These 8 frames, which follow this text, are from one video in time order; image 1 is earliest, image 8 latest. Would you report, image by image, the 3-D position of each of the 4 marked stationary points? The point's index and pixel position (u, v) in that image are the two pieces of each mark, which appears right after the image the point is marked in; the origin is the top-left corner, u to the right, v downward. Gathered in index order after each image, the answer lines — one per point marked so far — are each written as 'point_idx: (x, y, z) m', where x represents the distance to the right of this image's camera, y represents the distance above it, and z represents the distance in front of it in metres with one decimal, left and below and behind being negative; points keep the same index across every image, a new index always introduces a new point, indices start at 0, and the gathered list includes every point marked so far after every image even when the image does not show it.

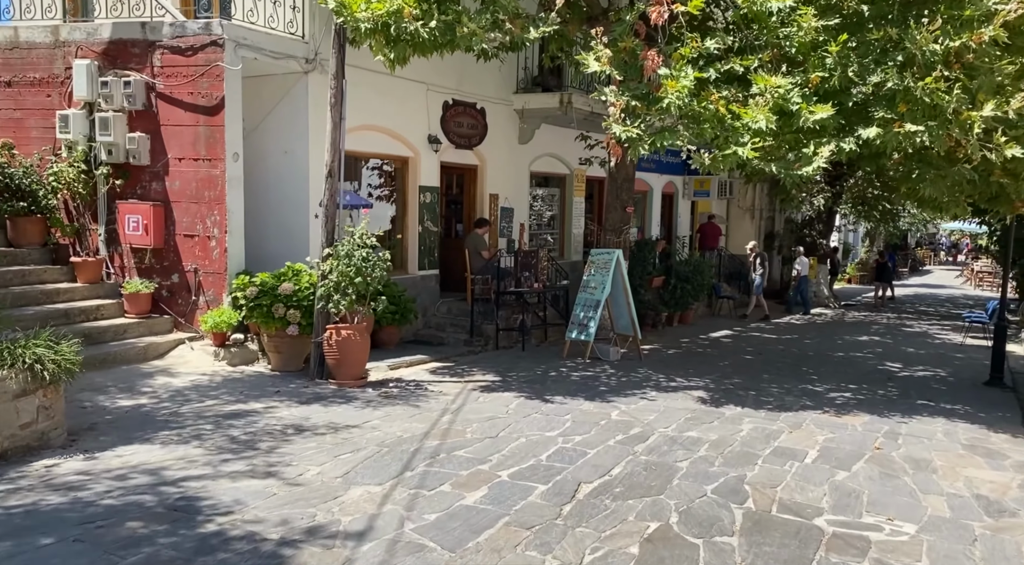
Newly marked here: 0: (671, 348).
0: (+2.5, -1.1, +12.6) m
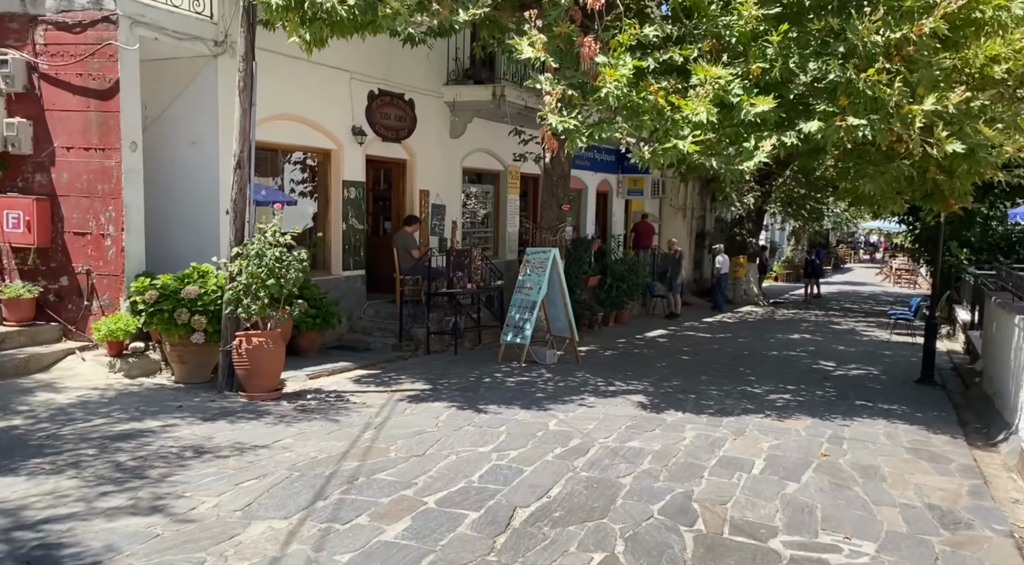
0: (+1.5, -1.0, +12.3) m
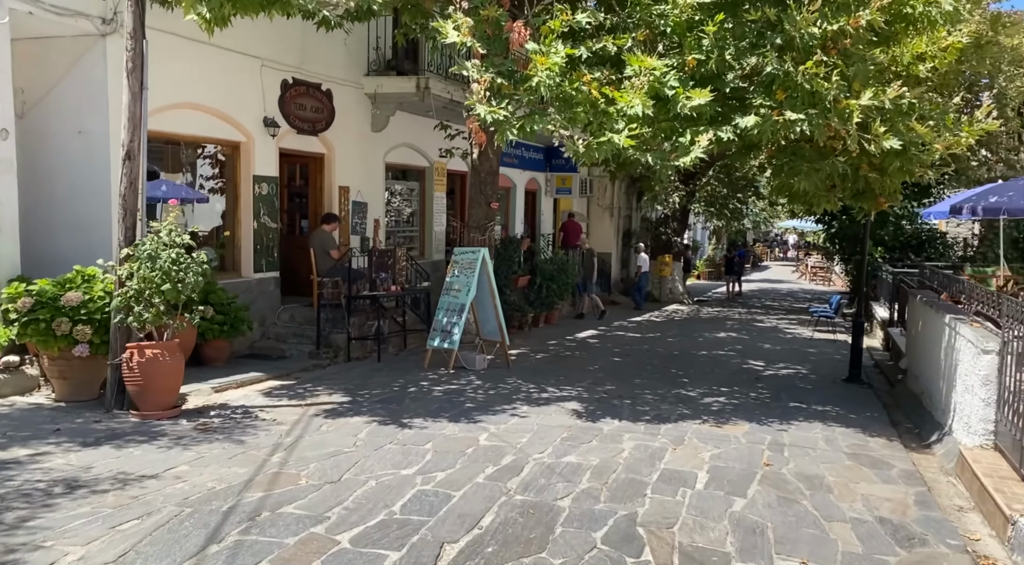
0: (+0.4, -1.1, +11.9) m
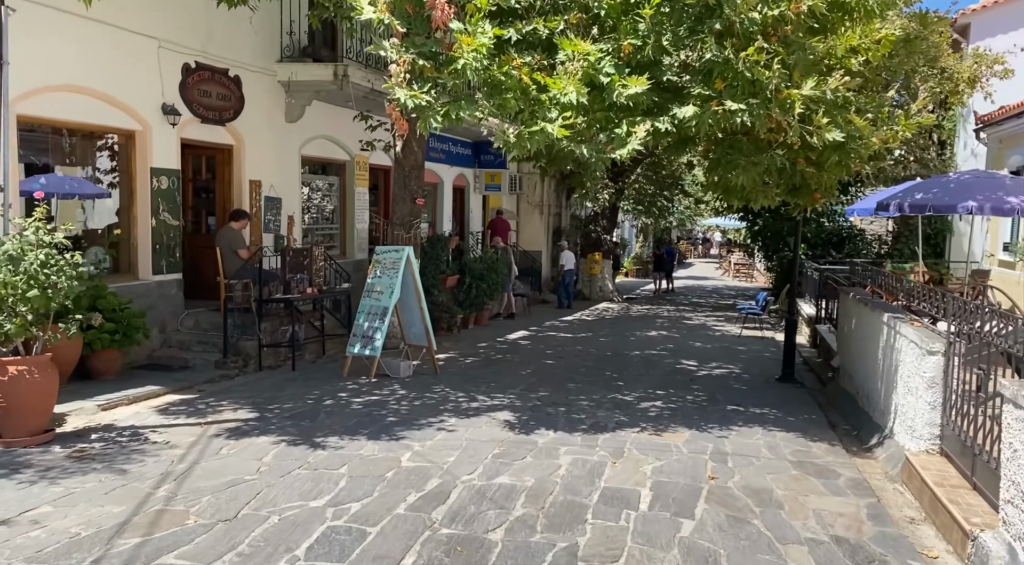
0: (-0.7, -1.1, +11.4) m
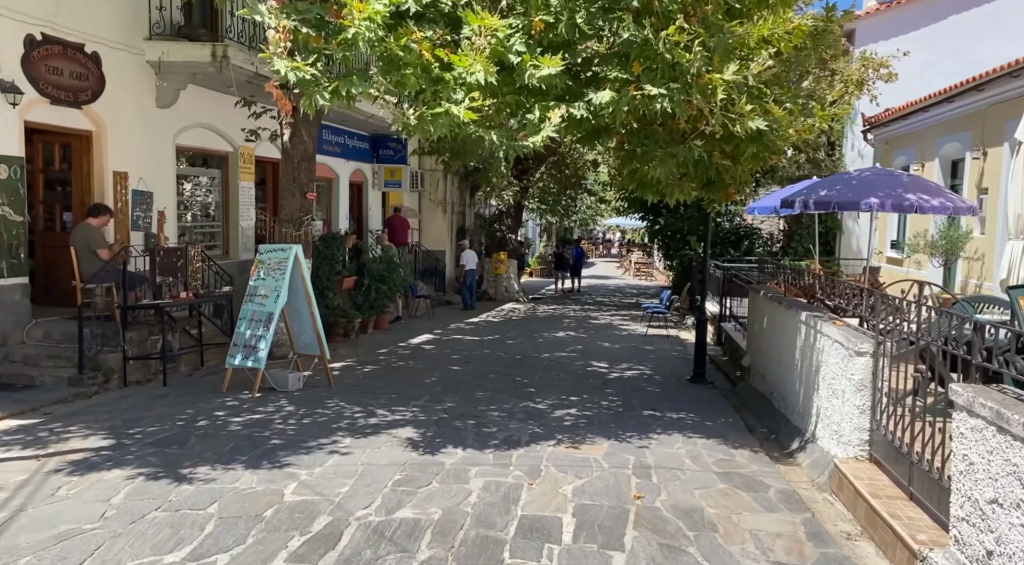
0: (-2.0, -1.1, +10.6) m
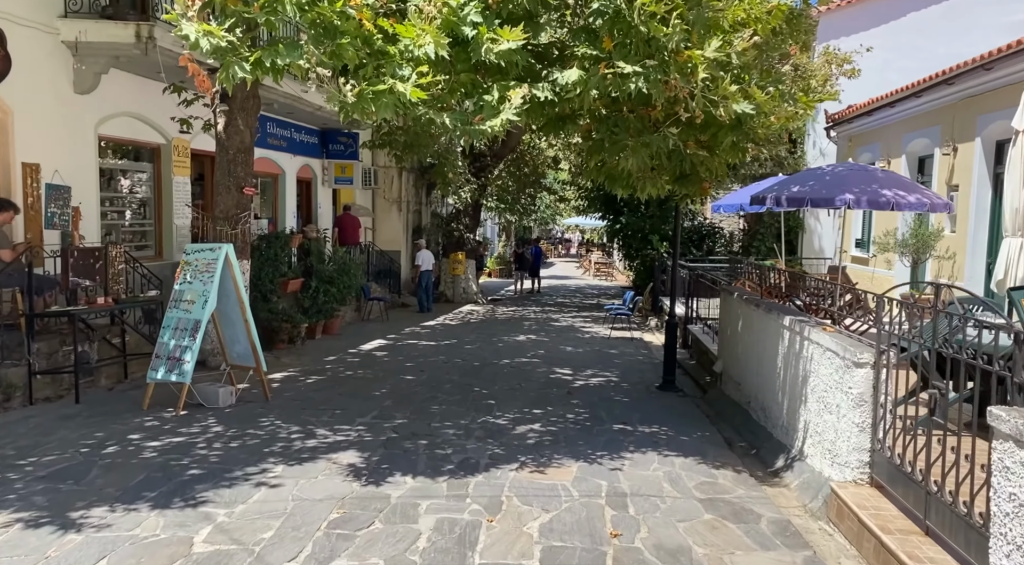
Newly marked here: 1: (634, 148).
0: (-2.5, -1.1, +9.7) m
1: (+1.0, +1.1, +6.2) m
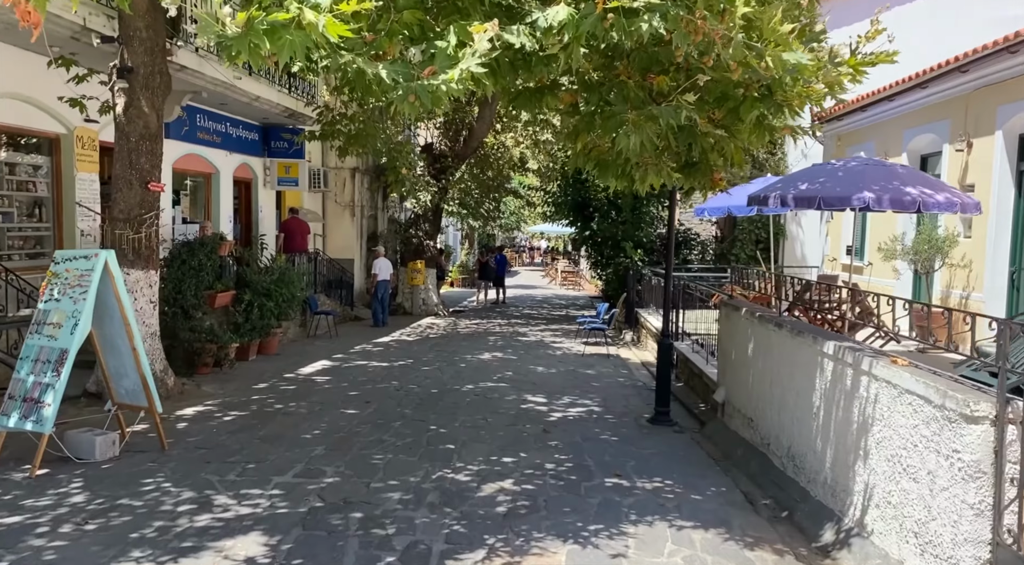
0: (-2.8, -1.3, +8.1) m
1: (+0.8, +1.0, +4.7) m
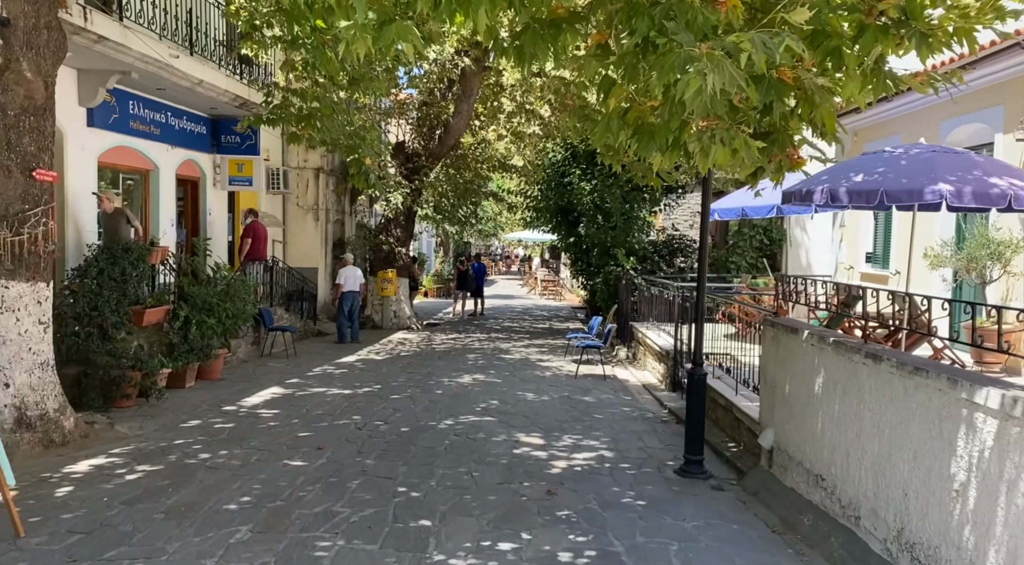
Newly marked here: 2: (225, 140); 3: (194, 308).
0: (-2.9, -1.4, +6.3) m
1: (+0.8, +0.9, +3.1) m
2: (-5.1, +2.5, +14.1) m
3: (-4.0, -0.3, +10.0) m
